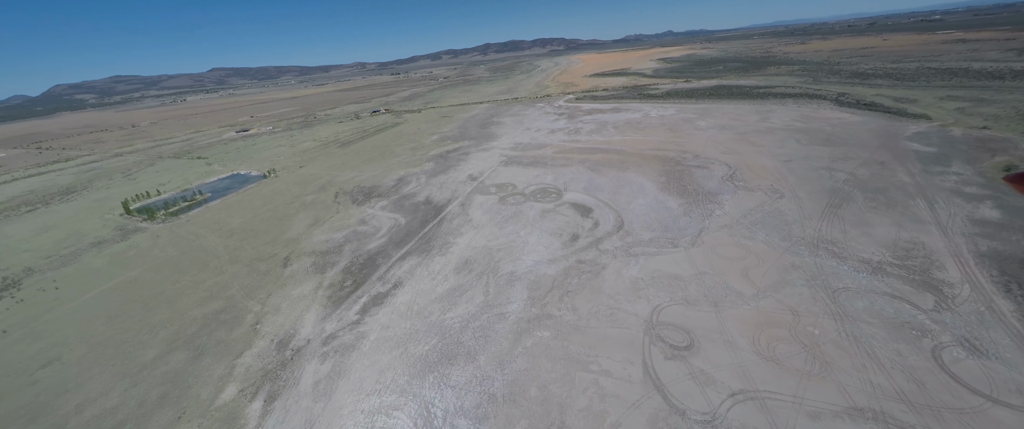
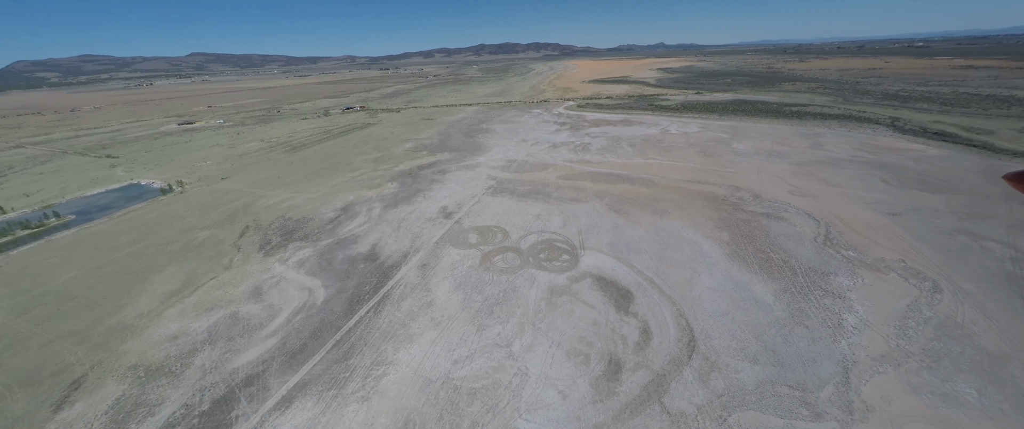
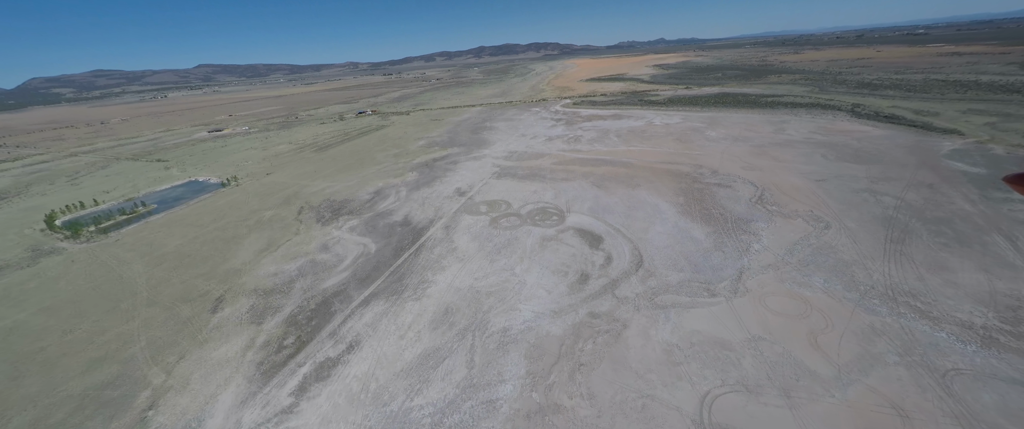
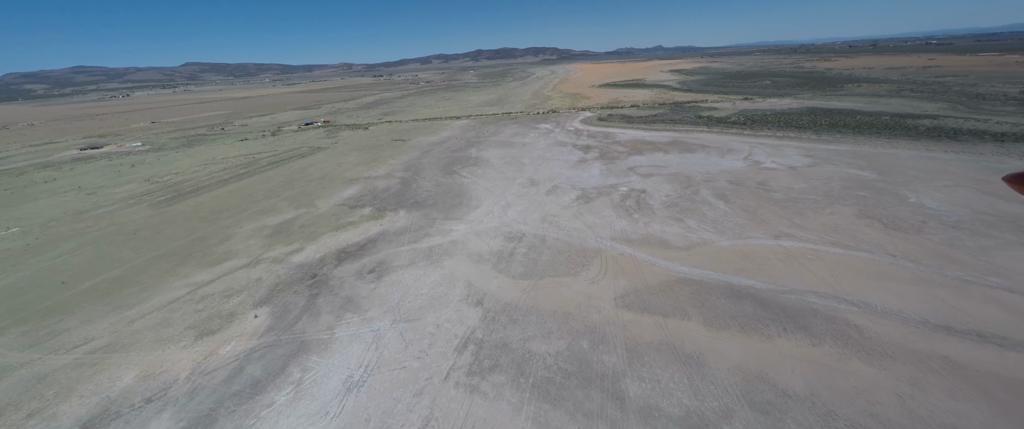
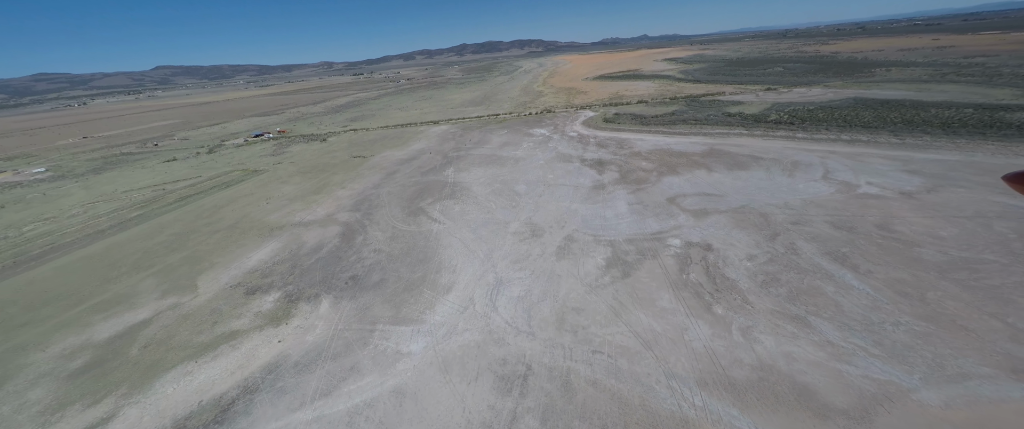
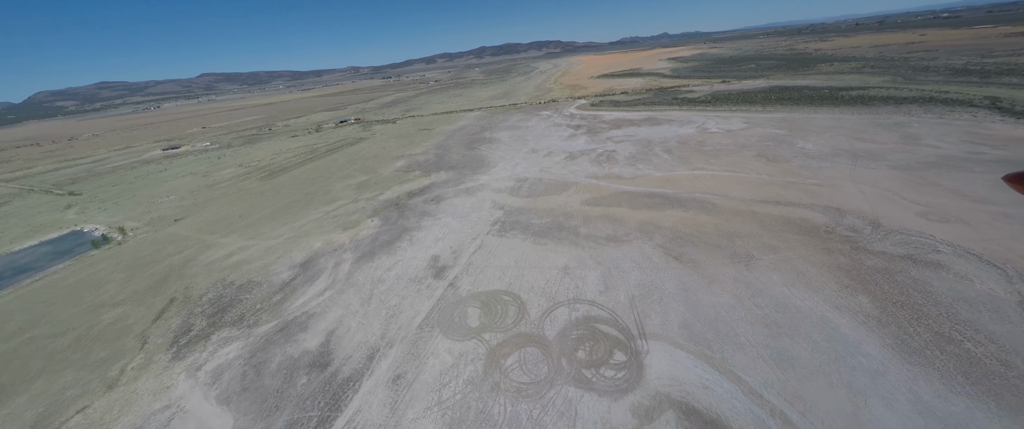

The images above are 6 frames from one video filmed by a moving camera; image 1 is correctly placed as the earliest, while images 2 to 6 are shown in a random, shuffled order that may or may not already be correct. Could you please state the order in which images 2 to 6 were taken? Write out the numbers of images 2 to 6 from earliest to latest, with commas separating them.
3, 2, 6, 4, 5
